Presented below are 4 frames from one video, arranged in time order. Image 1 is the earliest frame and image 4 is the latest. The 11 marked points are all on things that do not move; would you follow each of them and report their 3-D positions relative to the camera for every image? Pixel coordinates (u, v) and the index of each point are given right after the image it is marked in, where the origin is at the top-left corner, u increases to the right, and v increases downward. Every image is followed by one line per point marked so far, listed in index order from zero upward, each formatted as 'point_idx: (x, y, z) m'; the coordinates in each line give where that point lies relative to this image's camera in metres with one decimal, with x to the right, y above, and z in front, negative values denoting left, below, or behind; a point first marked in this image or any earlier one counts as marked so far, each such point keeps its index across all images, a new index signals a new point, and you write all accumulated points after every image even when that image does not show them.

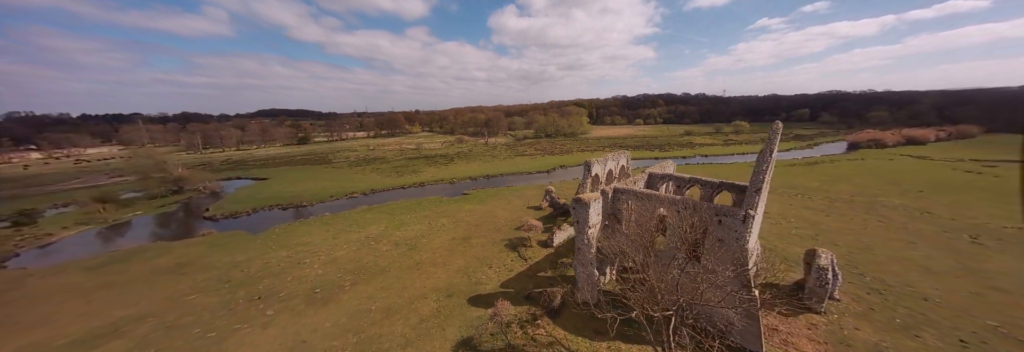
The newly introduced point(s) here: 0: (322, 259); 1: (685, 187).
0: (-16.1, -7.0, +19.5) m
1: (+10.8, -0.5, +14.2) m
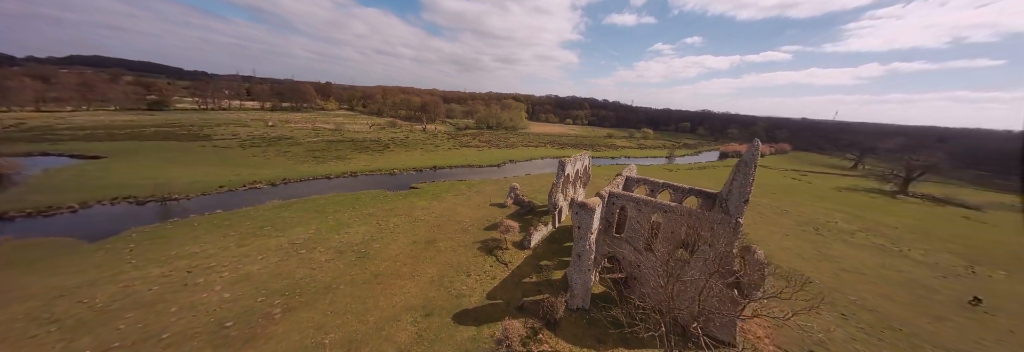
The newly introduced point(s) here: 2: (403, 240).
0: (-17.7, -6.3, +14.4) m
1: (+9.9, -0.9, +15.5) m
2: (-9.0, -5.2, +19.3) m
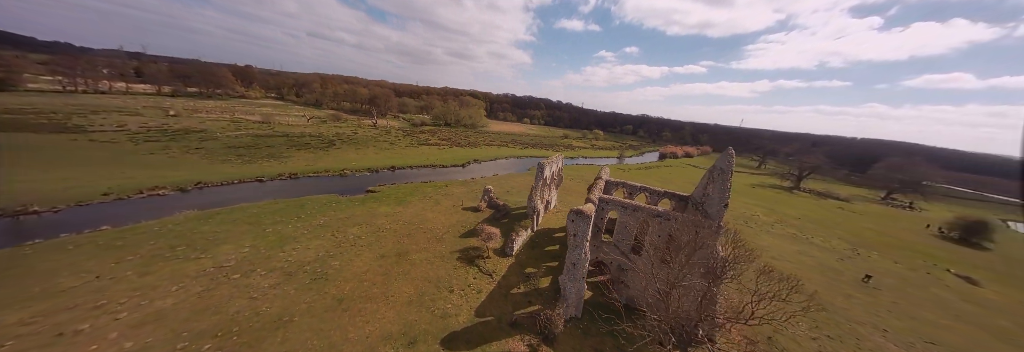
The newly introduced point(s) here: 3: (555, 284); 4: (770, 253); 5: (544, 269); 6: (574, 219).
0: (-18.3, -6.8, +10.8) m
1: (+8.7, -1.2, +16.4) m
2: (-10.4, -5.7, +17.0) m
3: (+2.5, -6.6, +14.0) m
4: (+22.1, -6.6, +20.0) m
5: (+2.2, -6.3, +15.5) m
6: (+2.9, -2.0, +10.8) m
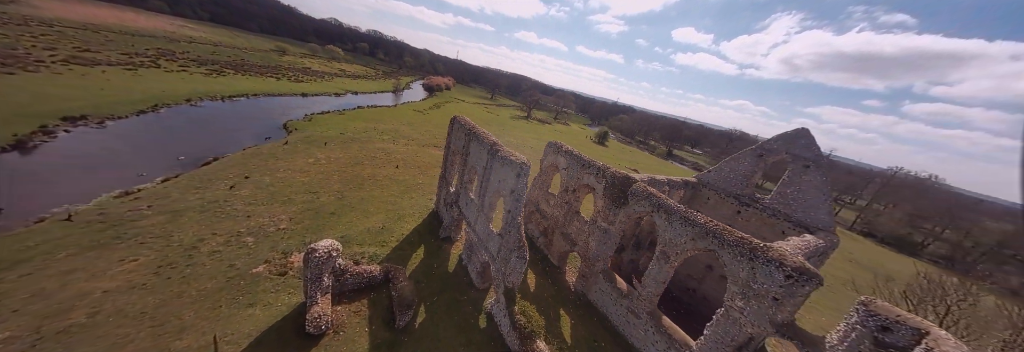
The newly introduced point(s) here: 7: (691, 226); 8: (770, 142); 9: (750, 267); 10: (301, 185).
0: (-3.9, -15.0, -10.1) m
1: (+7.3, -0.9, +11.6) m
2: (-4.3, -10.7, -0.9) m
3: (+5.9, -8.2, +7.3) m
4: (+12.8, -1.6, +25.4) m
5: (+4.5, -7.8, +7.8) m
6: (+8.4, -4.1, +4.3) m
7: (+6.4, -1.8, +8.2) m
8: (+11.9, +1.5, +10.8) m
9: (+7.1, -2.7, +6.9) m
10: (-17.3, -0.7, +19.3) m
